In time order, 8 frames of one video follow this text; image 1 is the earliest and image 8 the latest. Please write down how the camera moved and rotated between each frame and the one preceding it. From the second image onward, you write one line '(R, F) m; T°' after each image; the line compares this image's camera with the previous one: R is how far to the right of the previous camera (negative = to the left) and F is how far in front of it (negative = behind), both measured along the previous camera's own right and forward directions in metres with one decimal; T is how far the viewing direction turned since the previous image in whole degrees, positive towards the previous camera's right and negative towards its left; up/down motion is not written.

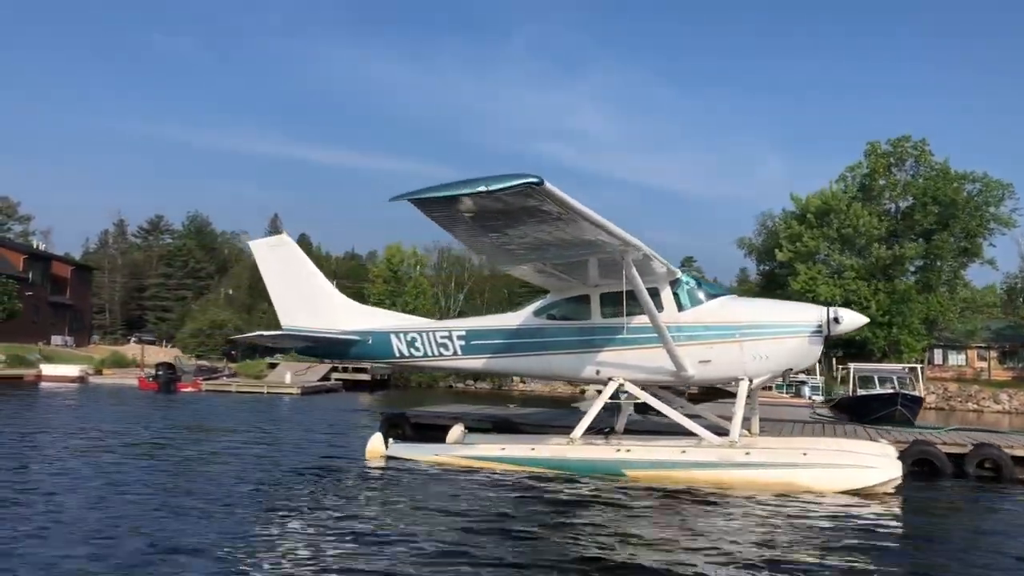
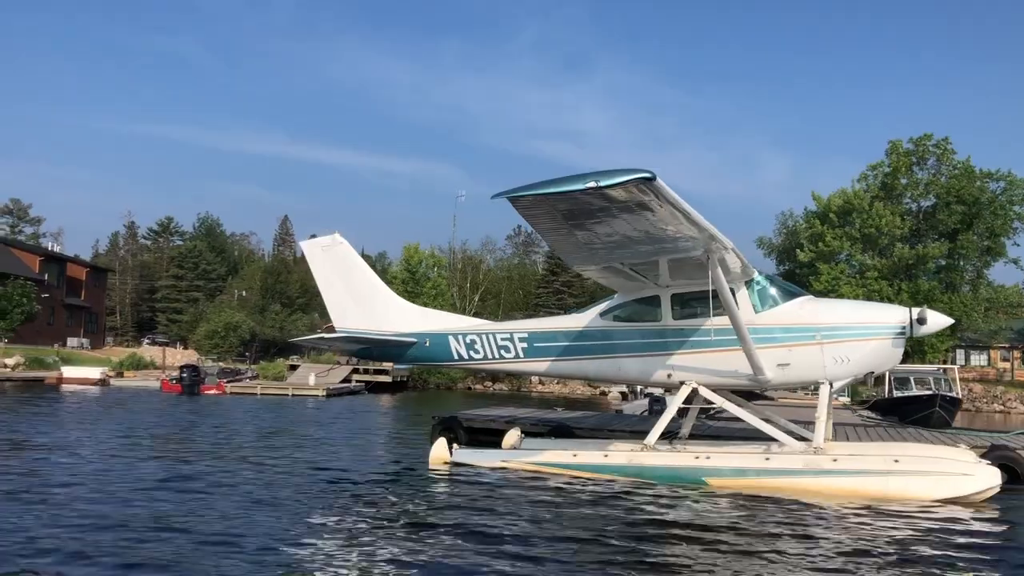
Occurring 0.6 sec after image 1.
(-0.7, +0.3) m; 0°
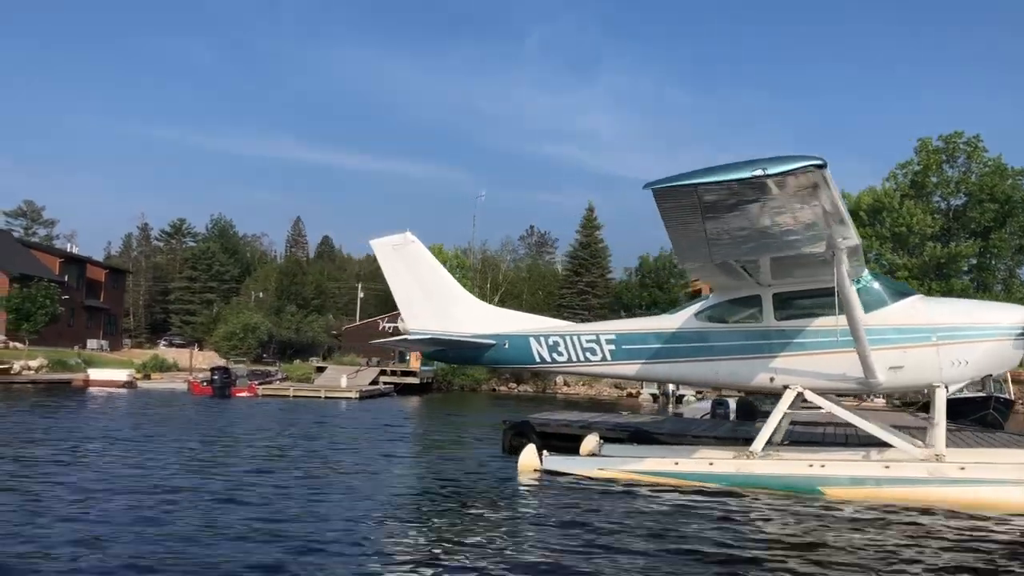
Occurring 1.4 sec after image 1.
(-0.9, +0.4) m; -1°
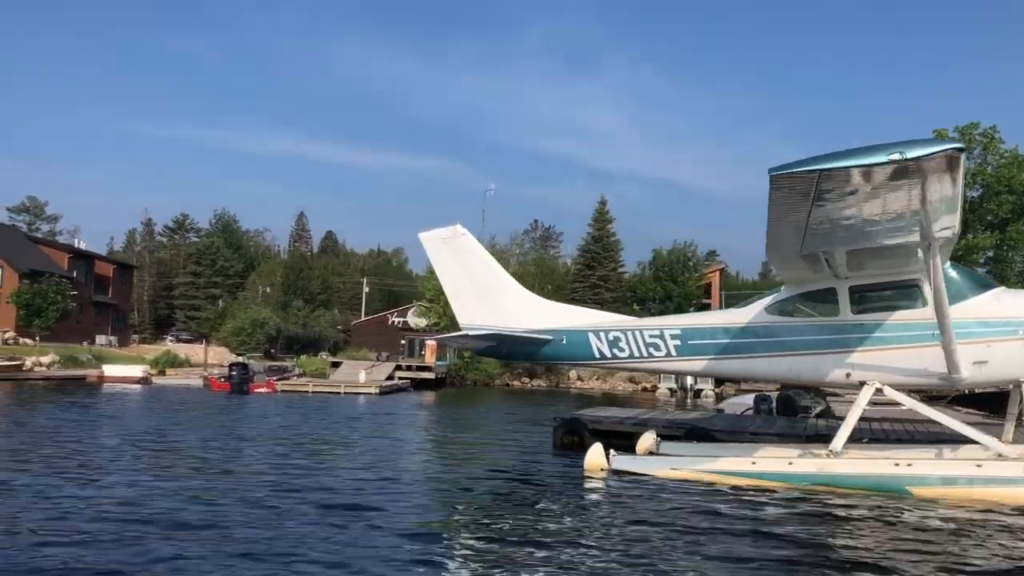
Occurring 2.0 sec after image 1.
(-0.7, +0.3) m; 0°
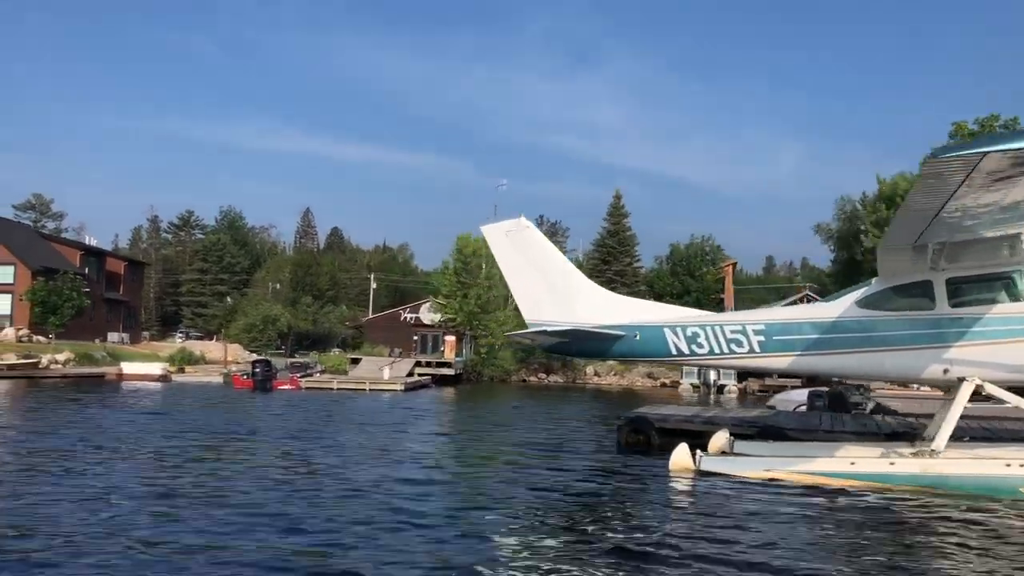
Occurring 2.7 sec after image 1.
(-0.8, +0.4) m; 0°
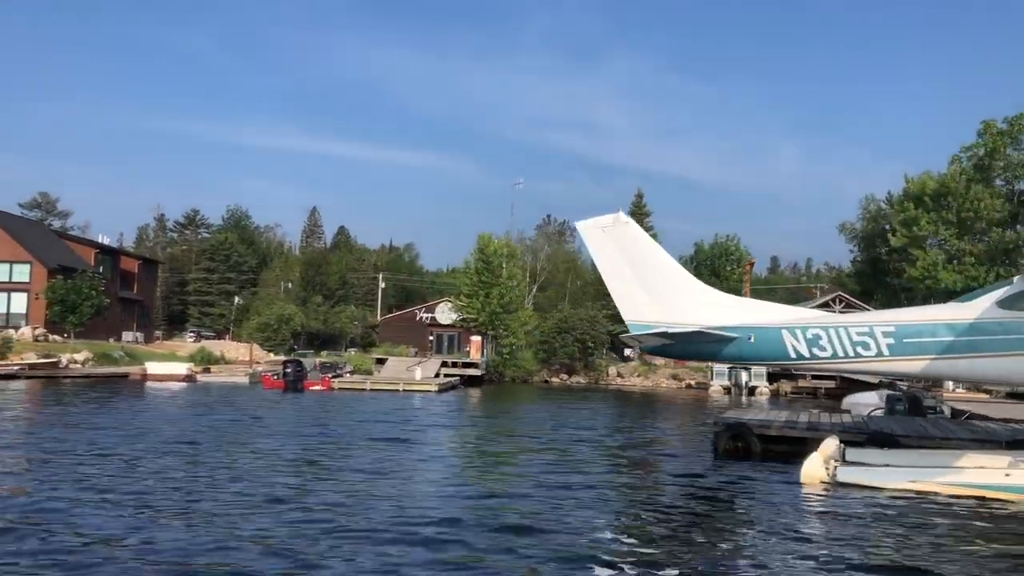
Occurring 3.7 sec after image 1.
(-1.2, +0.5) m; 0°
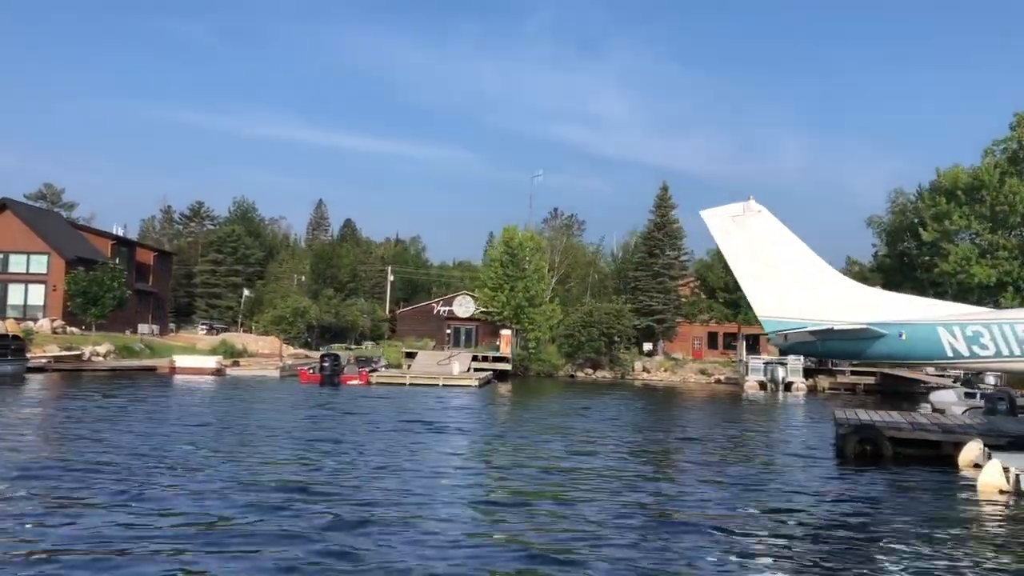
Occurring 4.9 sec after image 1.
(-1.4, +0.6) m; 0°
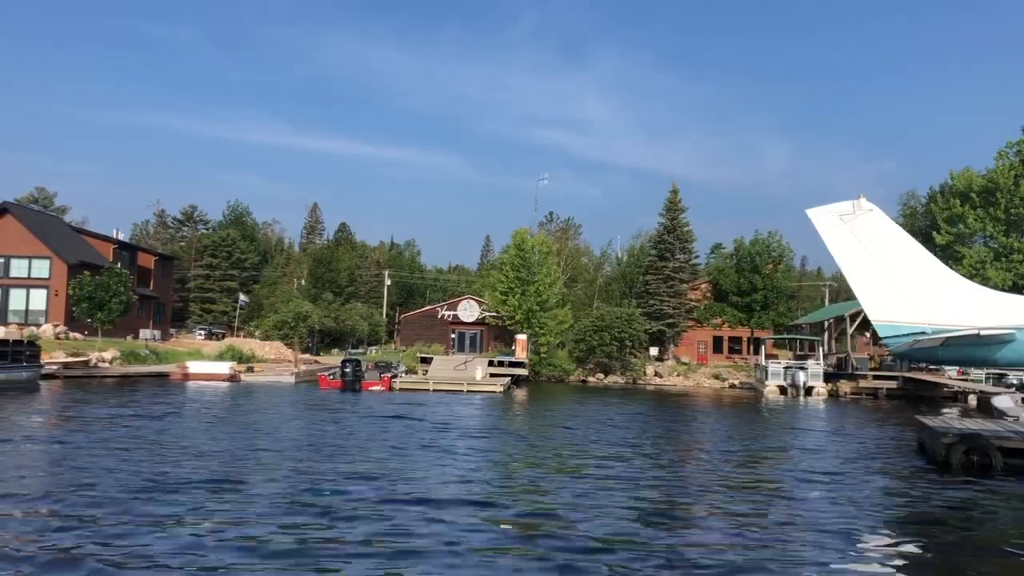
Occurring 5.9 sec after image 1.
(-1.2, +0.5) m; +1°
